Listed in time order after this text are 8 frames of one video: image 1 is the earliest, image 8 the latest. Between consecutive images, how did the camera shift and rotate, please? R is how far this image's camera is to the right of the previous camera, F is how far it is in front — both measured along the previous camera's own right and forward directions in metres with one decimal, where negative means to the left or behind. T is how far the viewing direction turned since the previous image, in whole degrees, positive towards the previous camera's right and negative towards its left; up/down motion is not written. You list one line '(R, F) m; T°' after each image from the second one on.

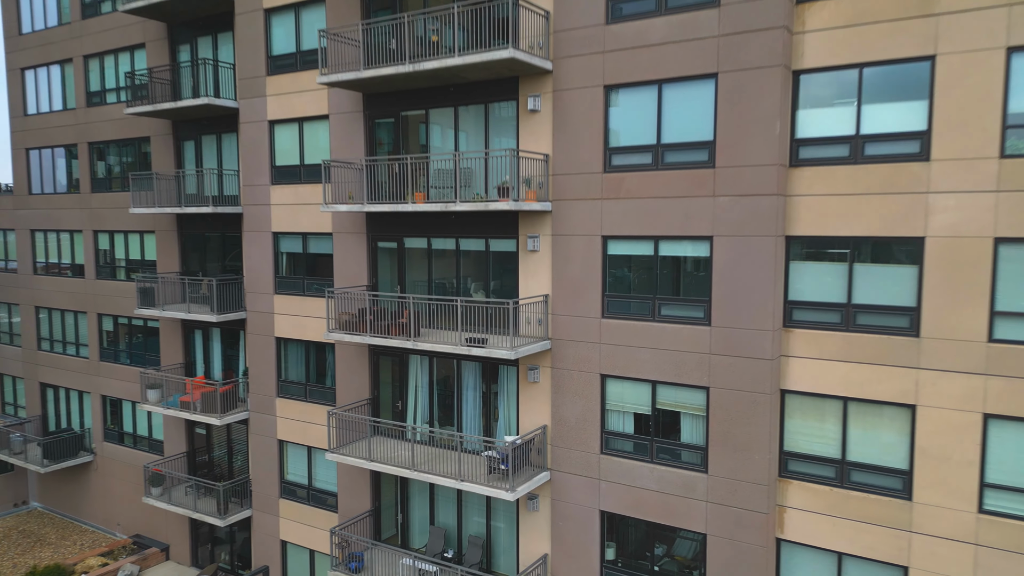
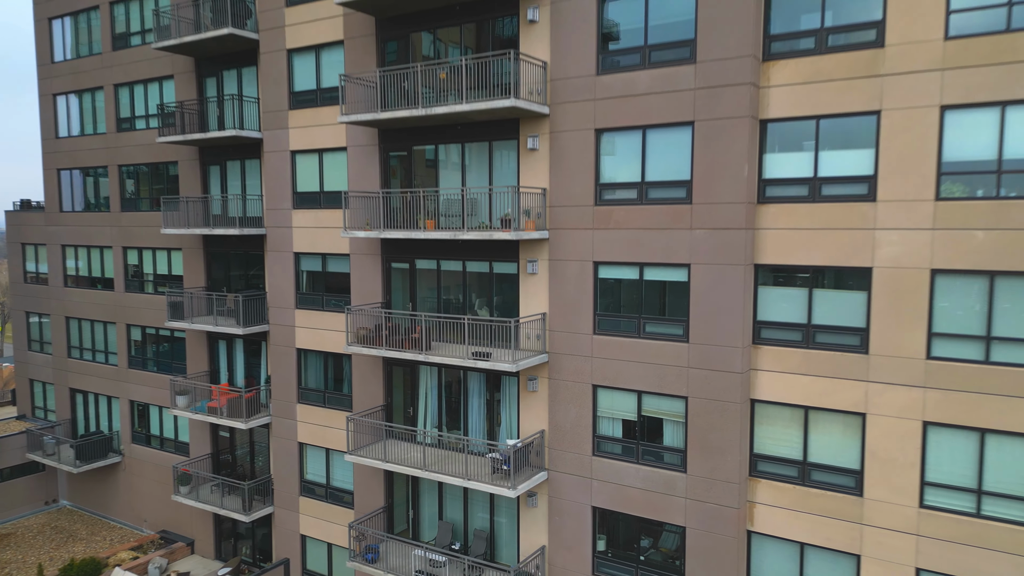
(0.0, -1.6) m; 0°
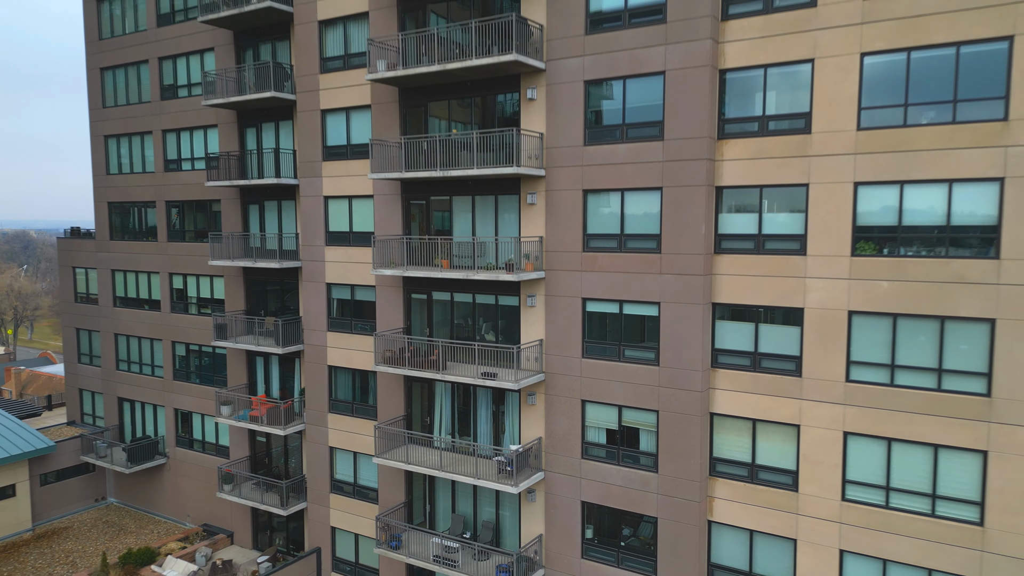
(0.0, -3.1) m; 0°
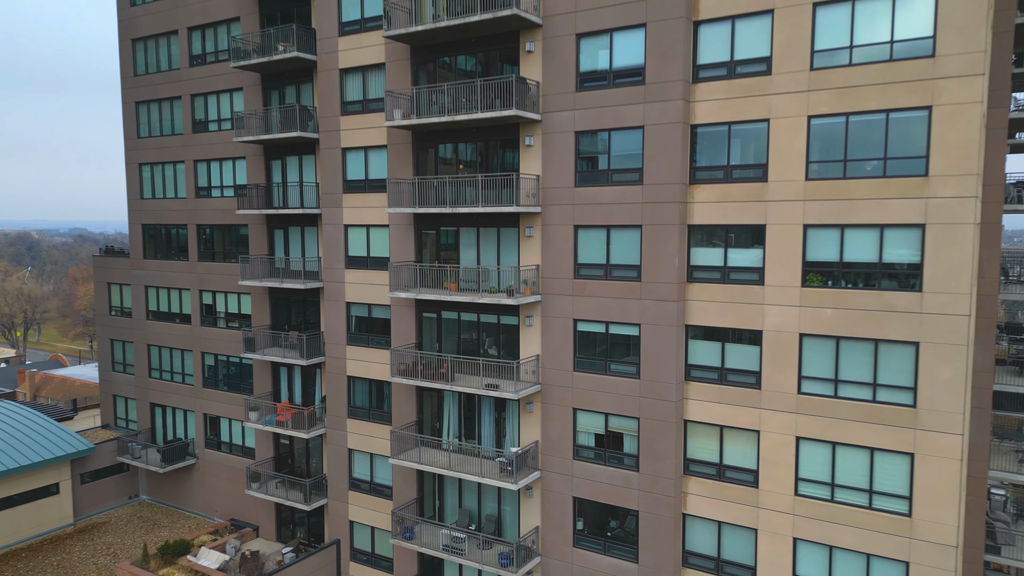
(0.0, -2.6) m; 0°
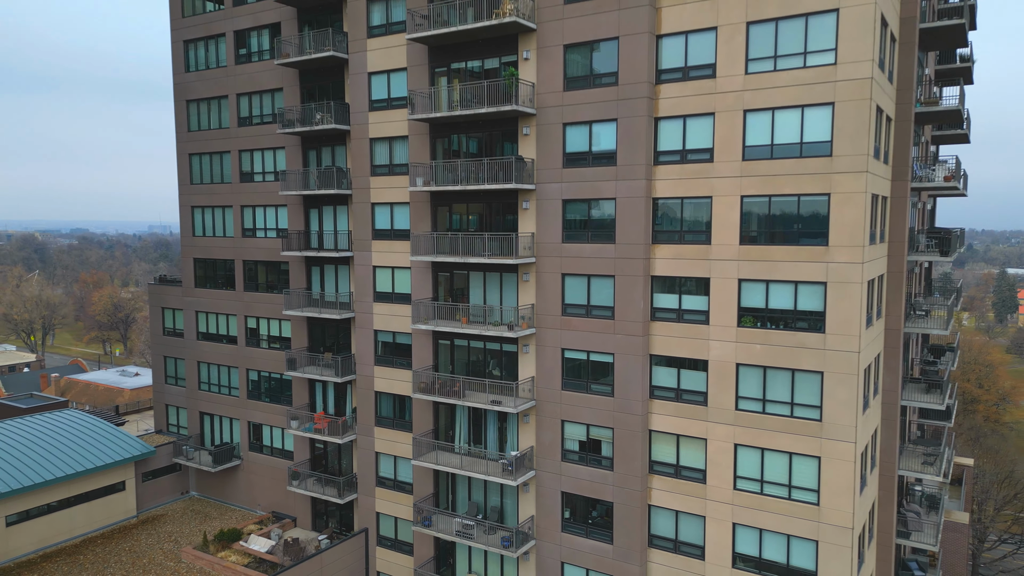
(0.0, -5.1) m; 0°
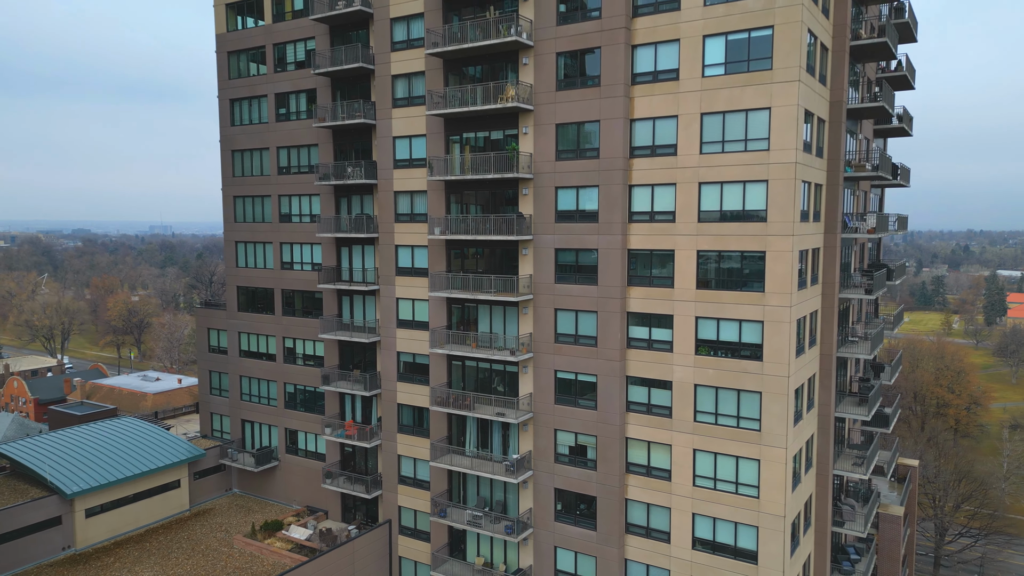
(0.0, -5.5) m; 0°
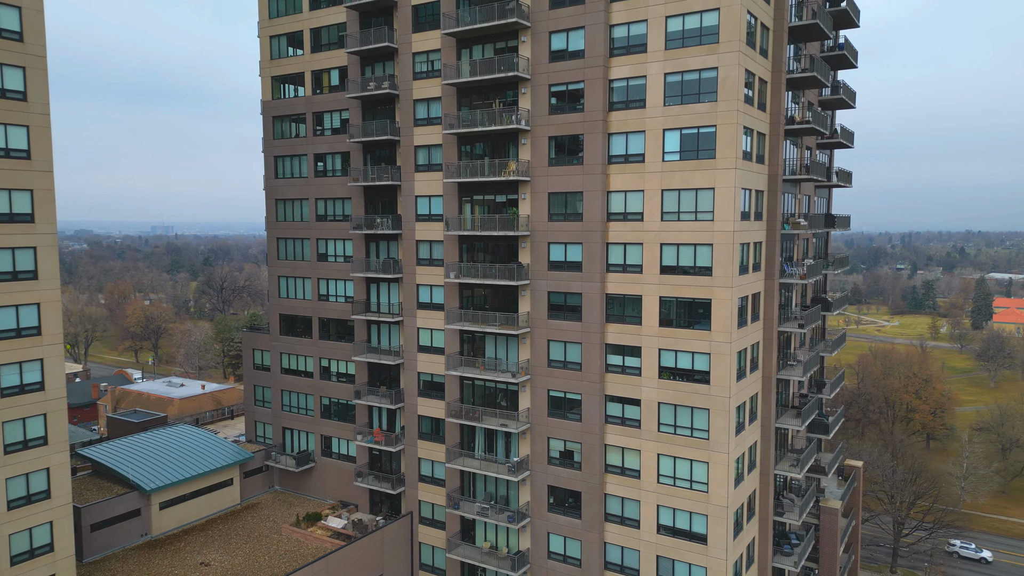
(0.0, -7.3) m; 0°
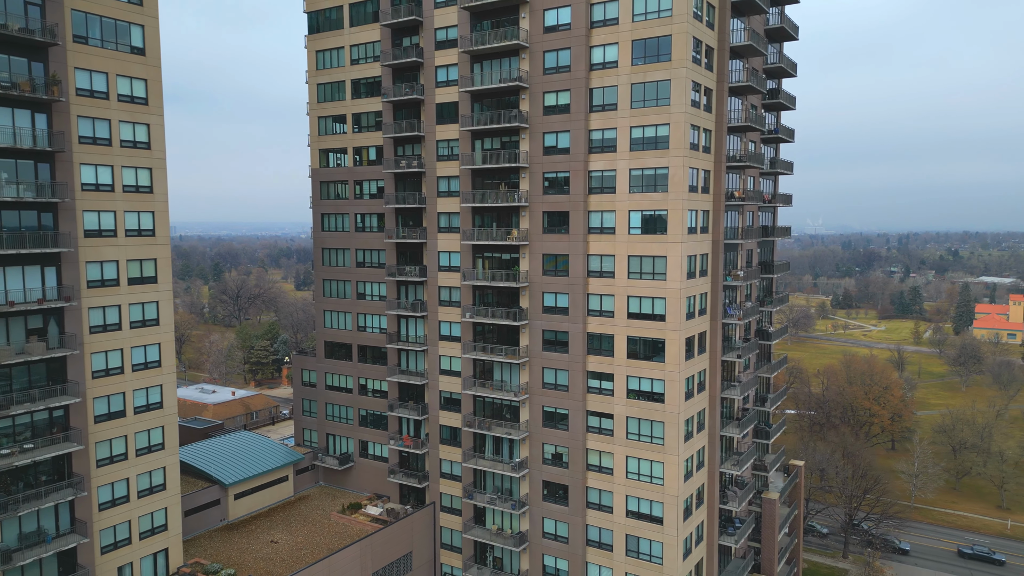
(0.0, -11.0) m; 0°
